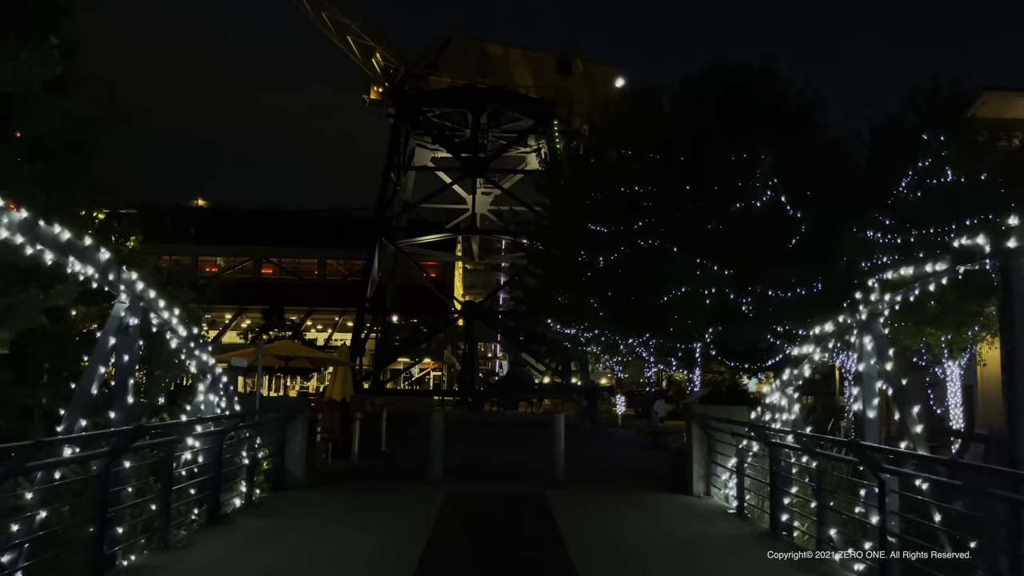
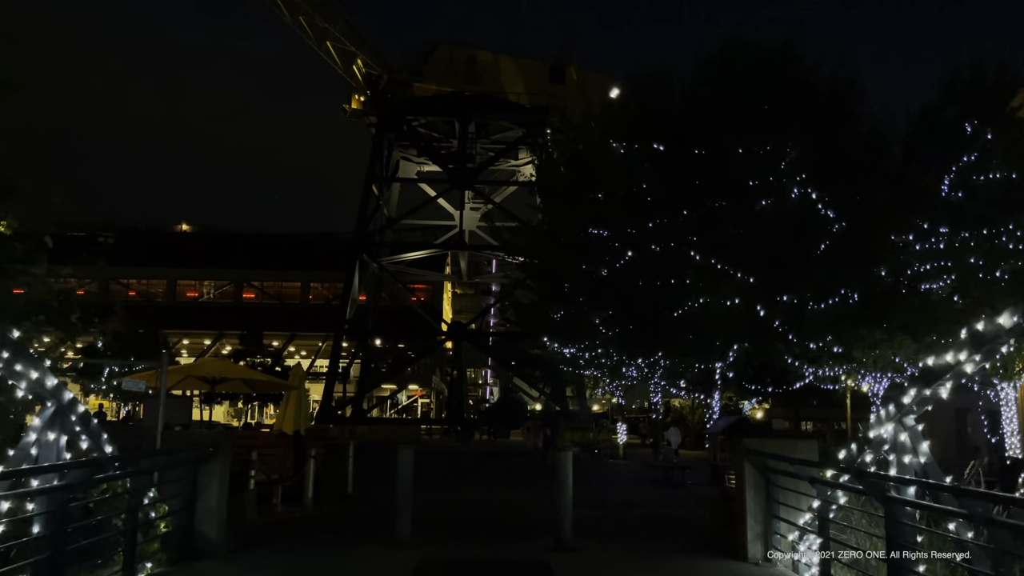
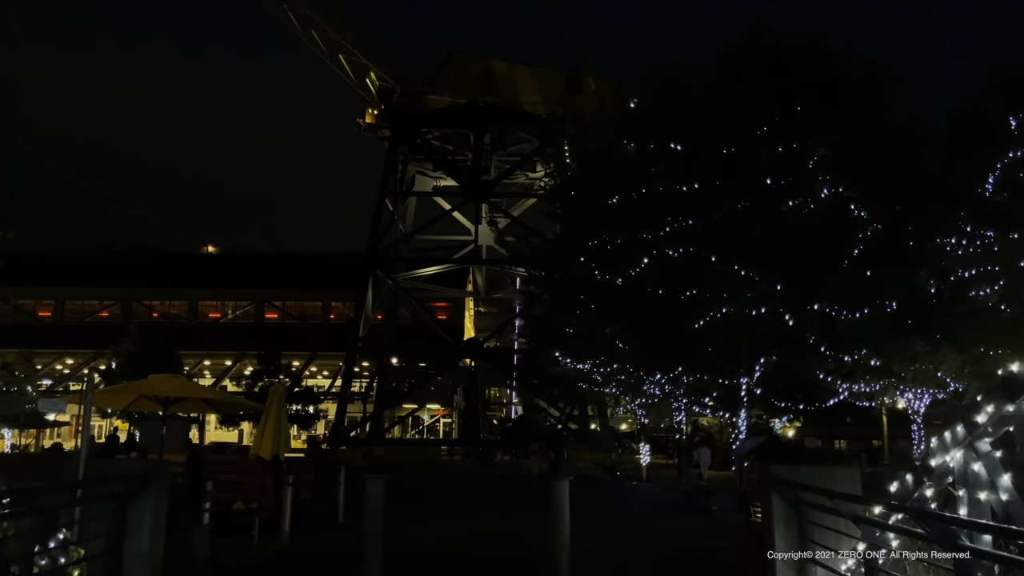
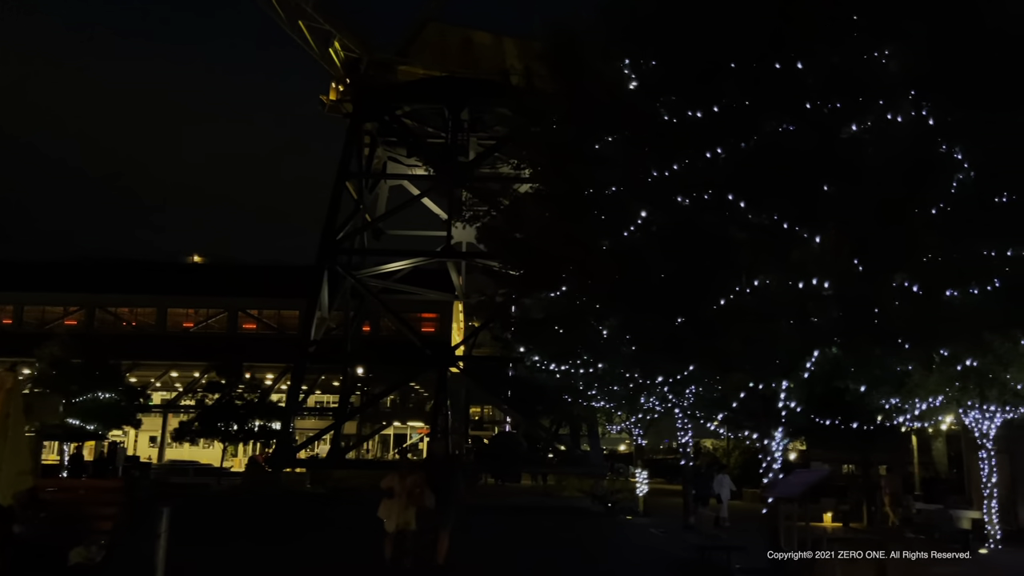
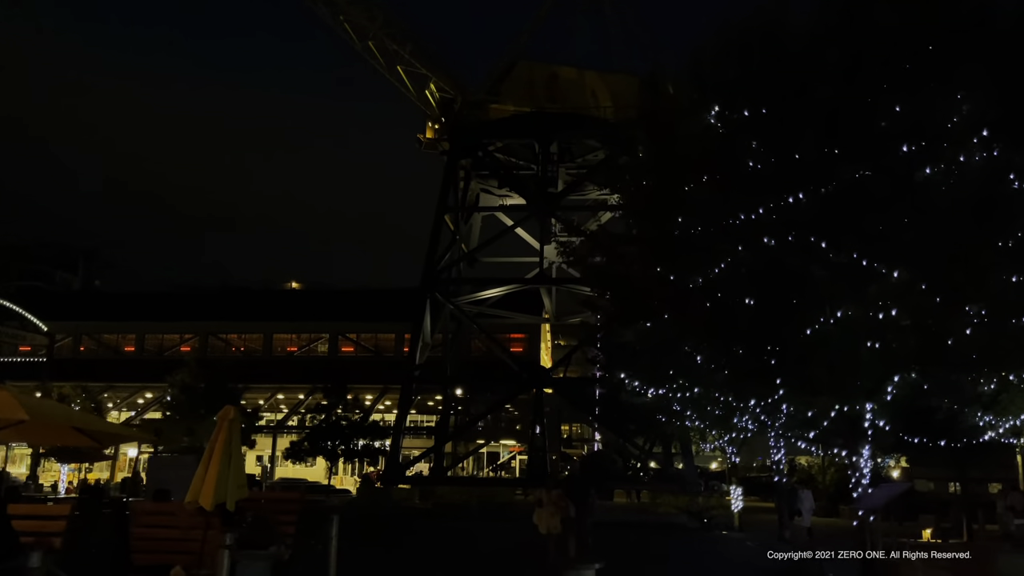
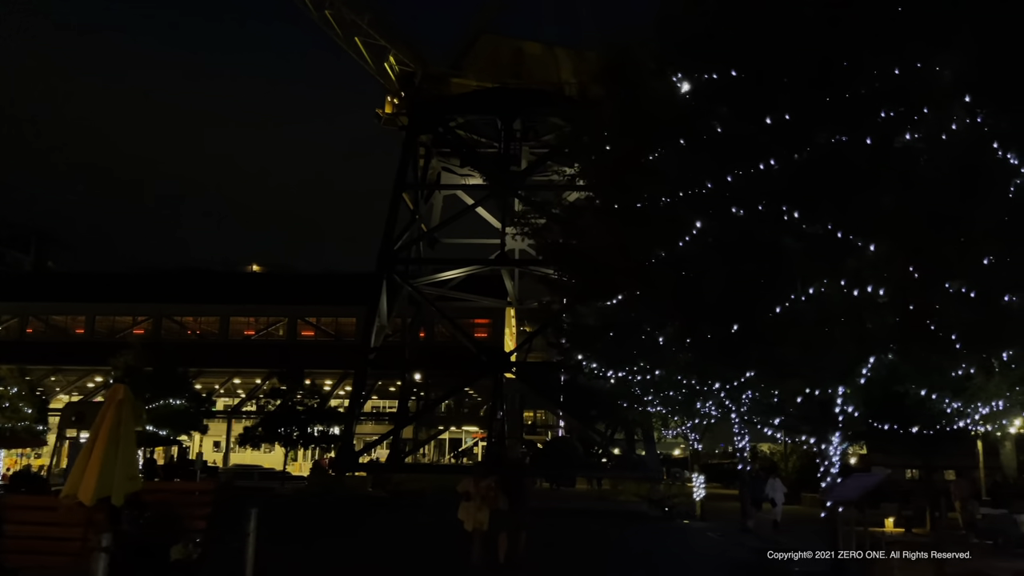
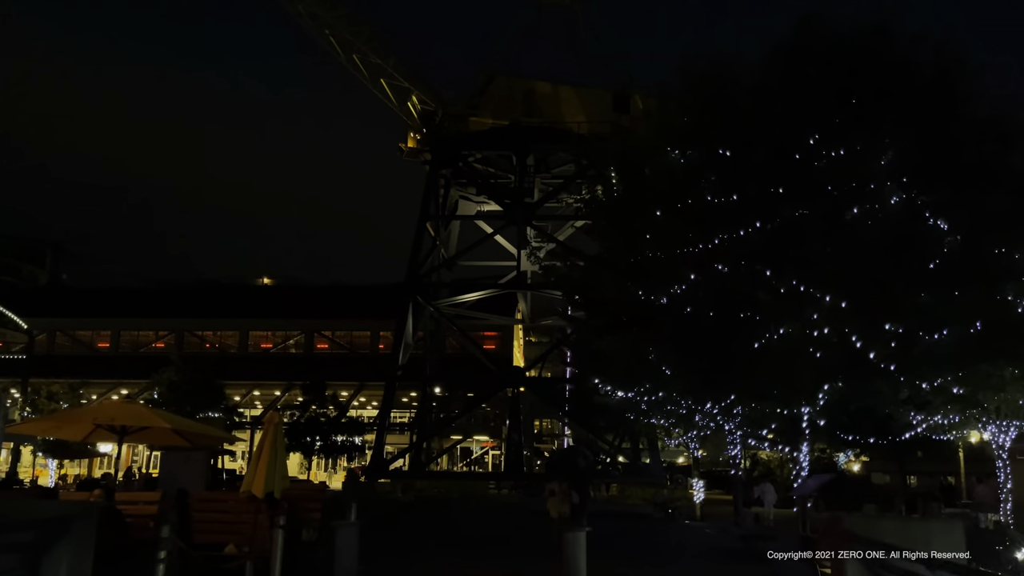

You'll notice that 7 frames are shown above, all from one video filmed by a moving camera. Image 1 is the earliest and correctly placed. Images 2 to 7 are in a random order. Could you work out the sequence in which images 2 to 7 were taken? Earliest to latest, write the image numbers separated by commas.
2, 3, 7, 5, 6, 4
